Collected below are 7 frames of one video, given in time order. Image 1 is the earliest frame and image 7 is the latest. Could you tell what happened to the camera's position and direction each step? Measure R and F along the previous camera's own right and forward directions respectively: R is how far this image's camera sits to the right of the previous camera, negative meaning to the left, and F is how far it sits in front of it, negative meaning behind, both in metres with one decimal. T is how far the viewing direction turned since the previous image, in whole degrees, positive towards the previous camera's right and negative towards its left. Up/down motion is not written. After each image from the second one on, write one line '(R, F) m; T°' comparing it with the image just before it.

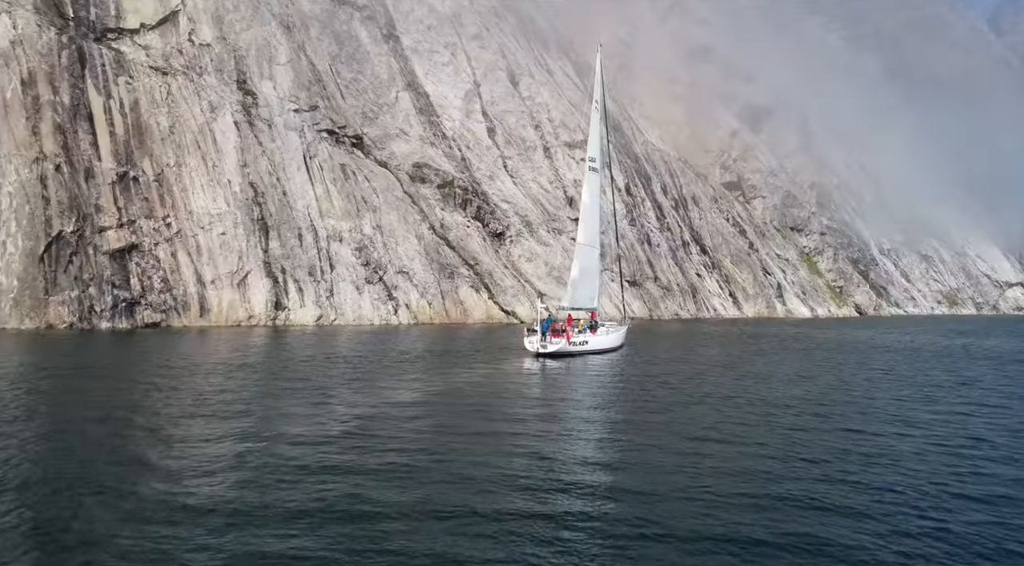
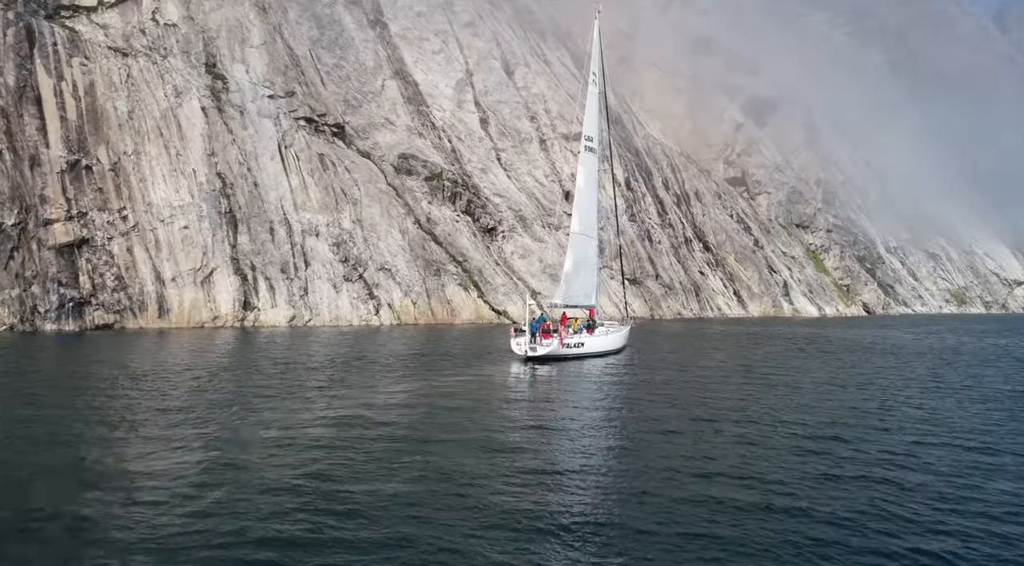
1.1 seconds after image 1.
(+1.2, +5.6) m; 0°
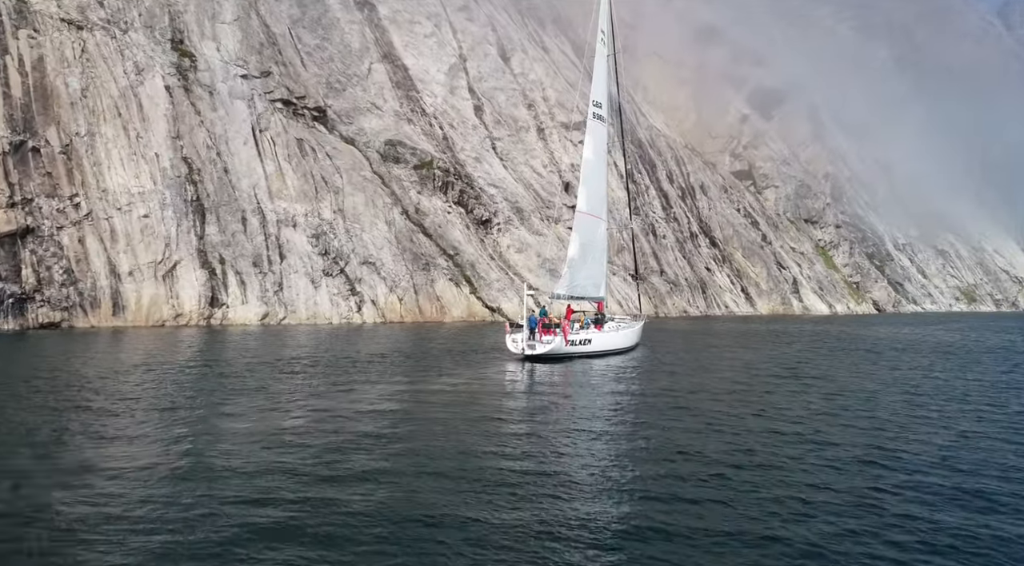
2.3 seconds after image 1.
(+0.7, +5.9) m; 0°
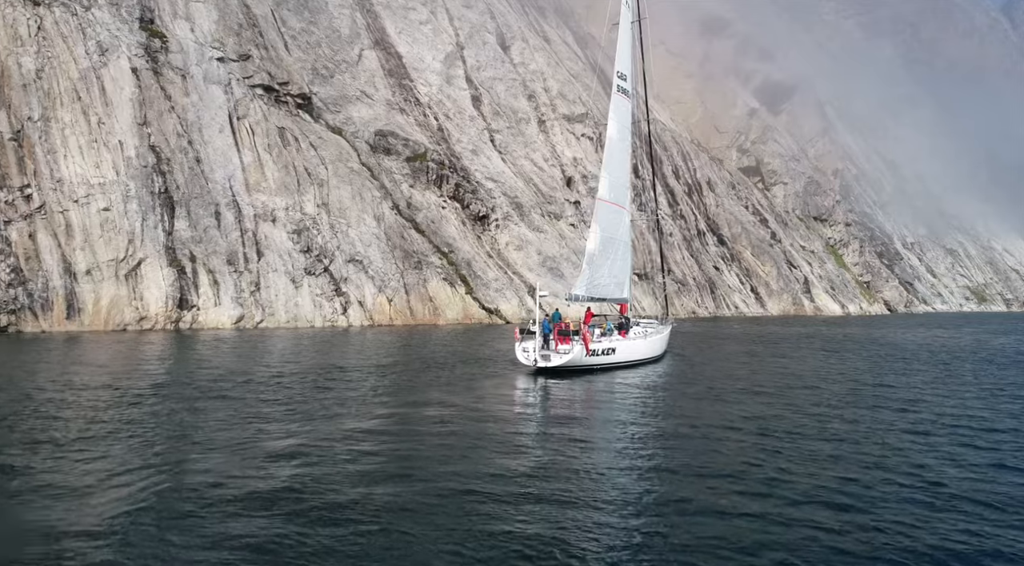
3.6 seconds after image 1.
(+0.3, +5.4) m; 0°
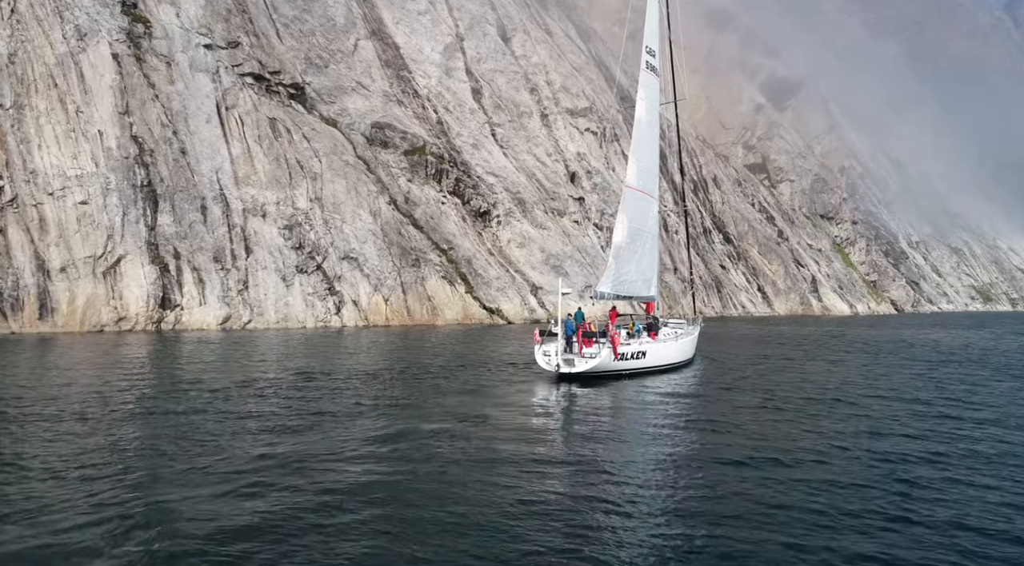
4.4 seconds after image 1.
(-0.2, +3.2) m; 0°
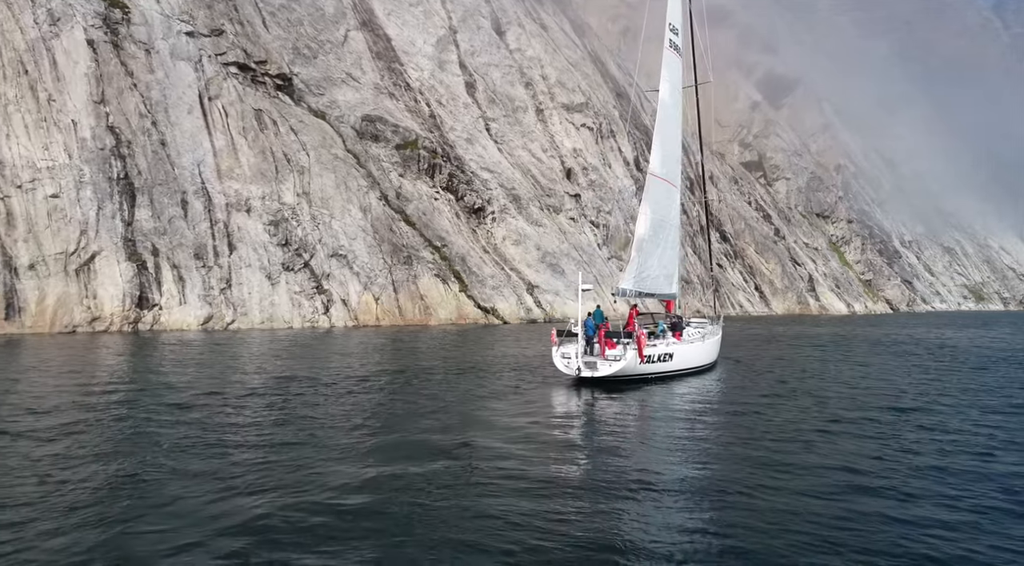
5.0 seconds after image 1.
(-0.4, +2.5) m; +1°
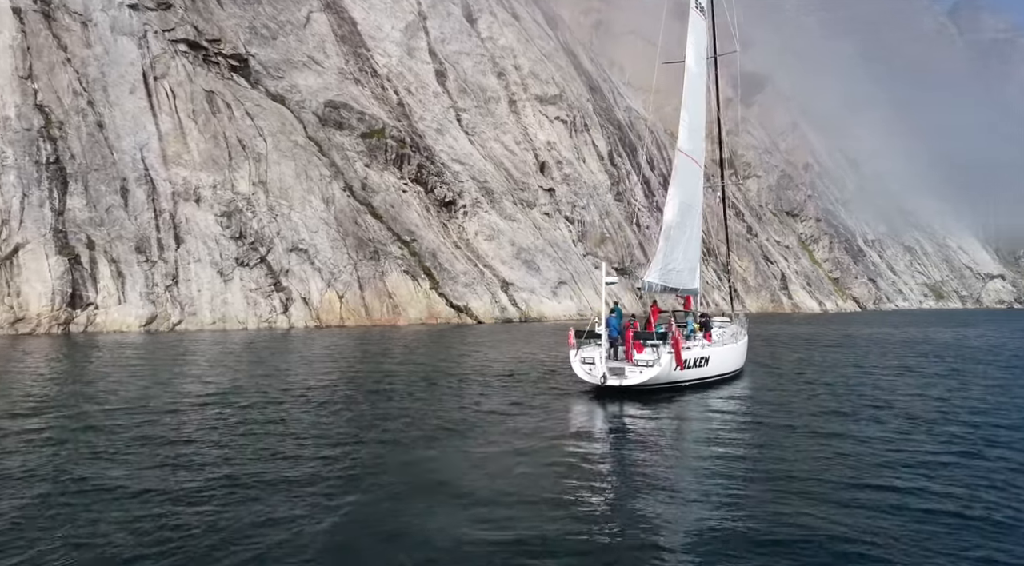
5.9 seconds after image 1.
(-0.8, +4.2) m; +3°
